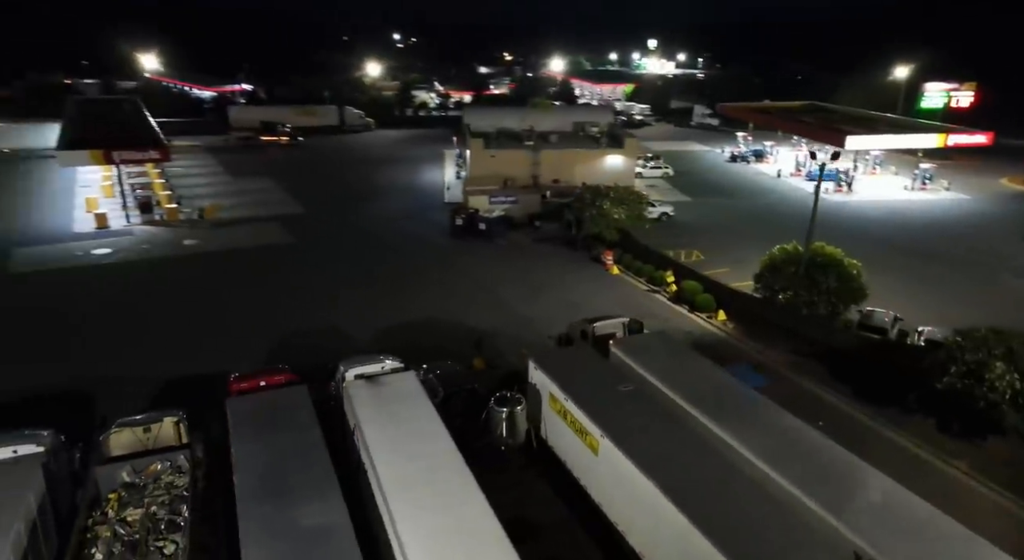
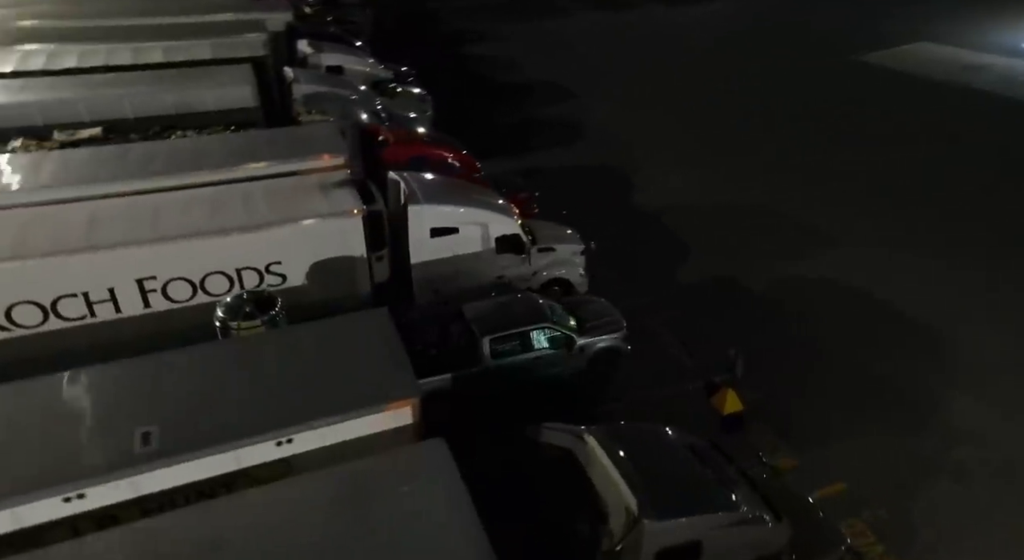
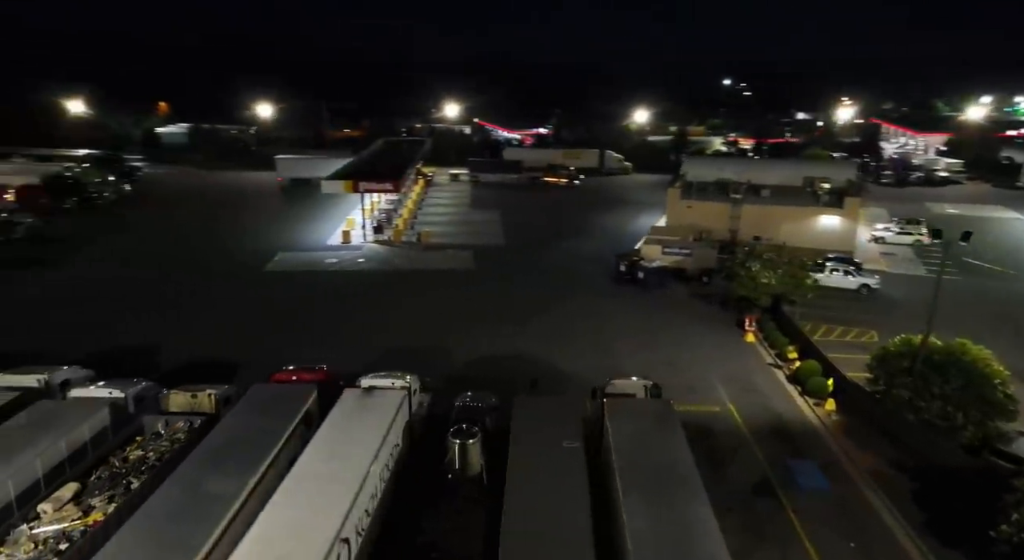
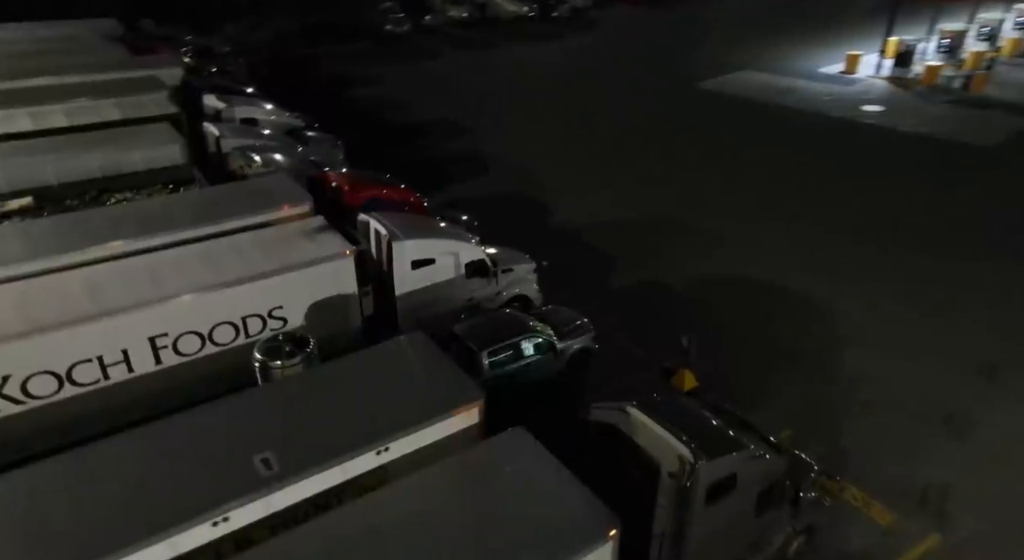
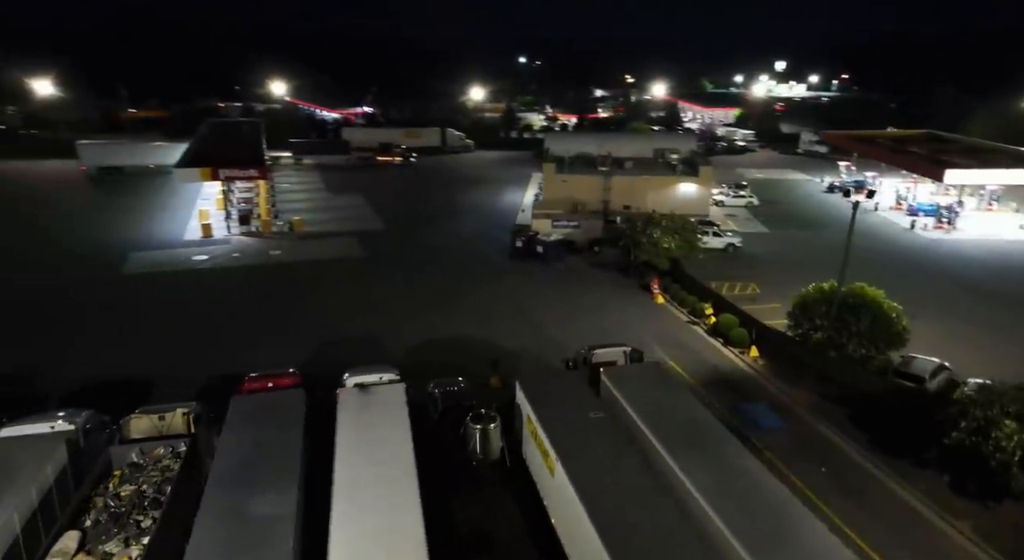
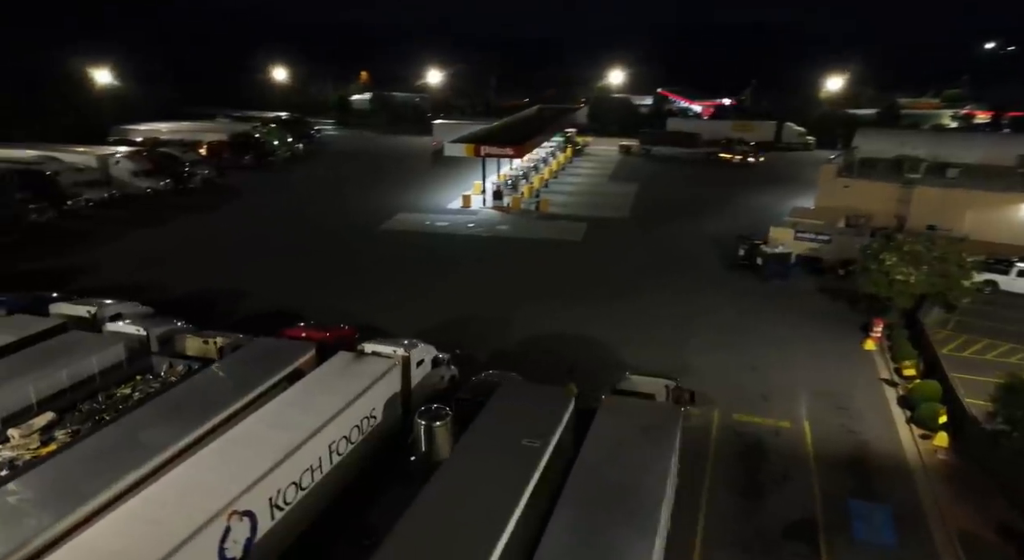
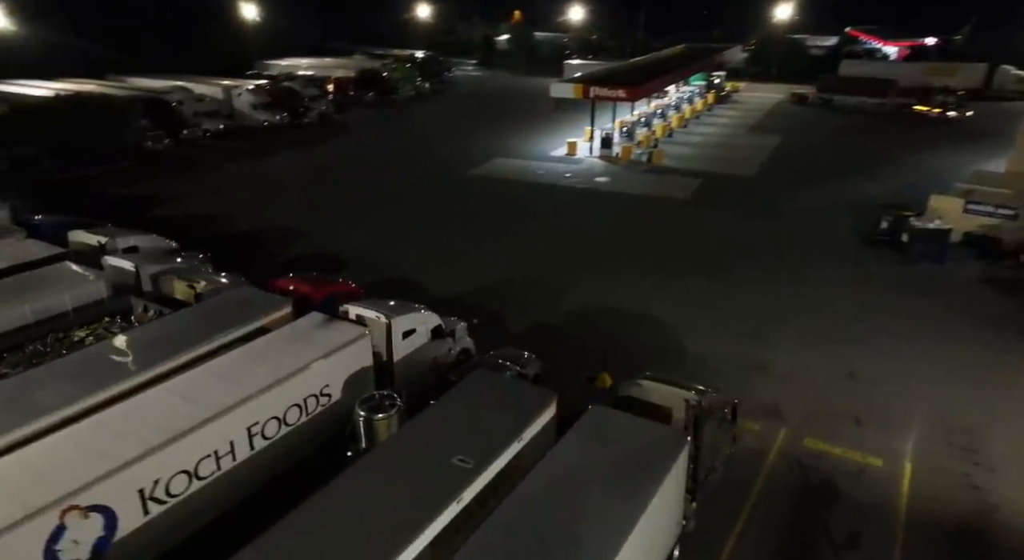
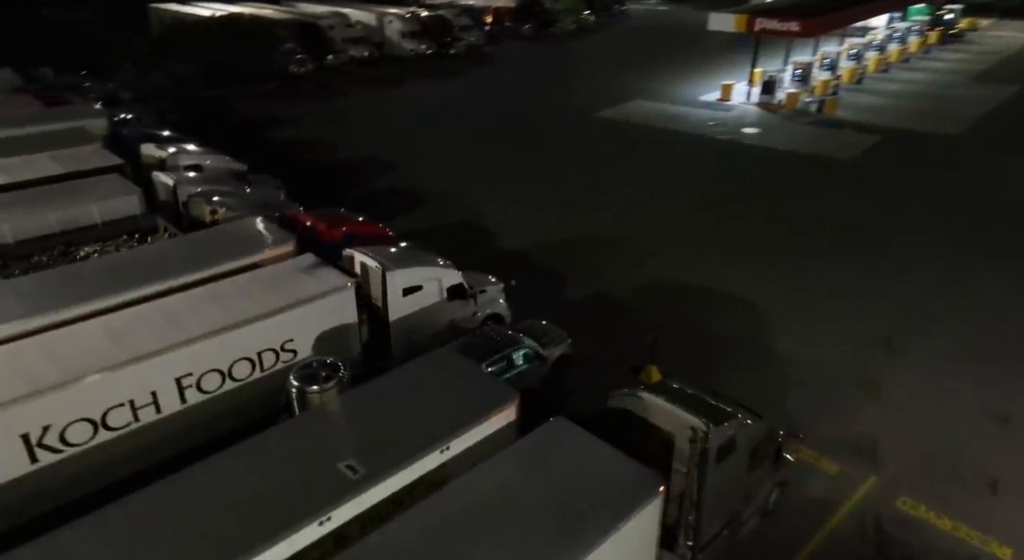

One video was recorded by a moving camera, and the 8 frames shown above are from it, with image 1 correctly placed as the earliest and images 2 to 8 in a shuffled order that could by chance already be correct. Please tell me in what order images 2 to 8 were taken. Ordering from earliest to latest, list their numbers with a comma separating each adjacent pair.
5, 3, 6, 7, 8, 4, 2
